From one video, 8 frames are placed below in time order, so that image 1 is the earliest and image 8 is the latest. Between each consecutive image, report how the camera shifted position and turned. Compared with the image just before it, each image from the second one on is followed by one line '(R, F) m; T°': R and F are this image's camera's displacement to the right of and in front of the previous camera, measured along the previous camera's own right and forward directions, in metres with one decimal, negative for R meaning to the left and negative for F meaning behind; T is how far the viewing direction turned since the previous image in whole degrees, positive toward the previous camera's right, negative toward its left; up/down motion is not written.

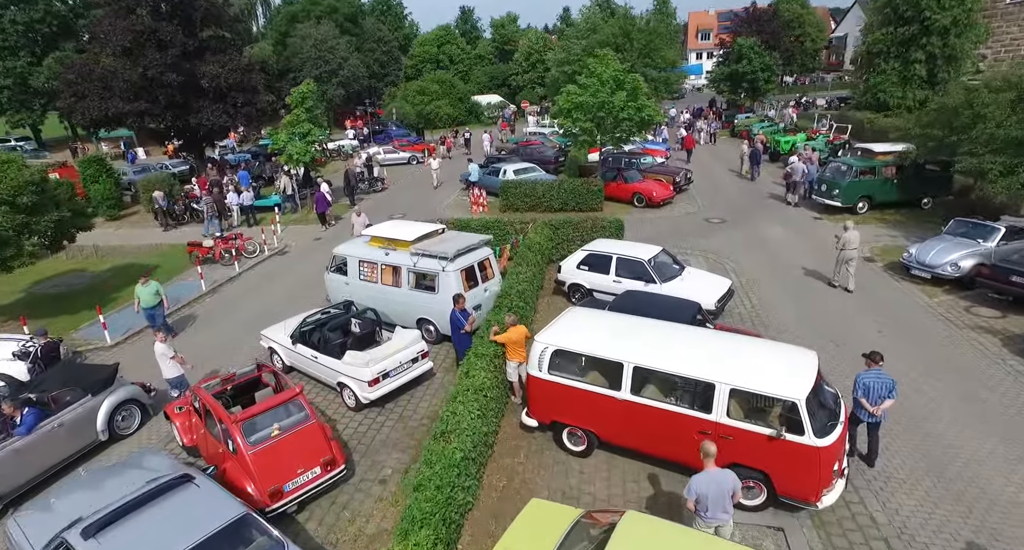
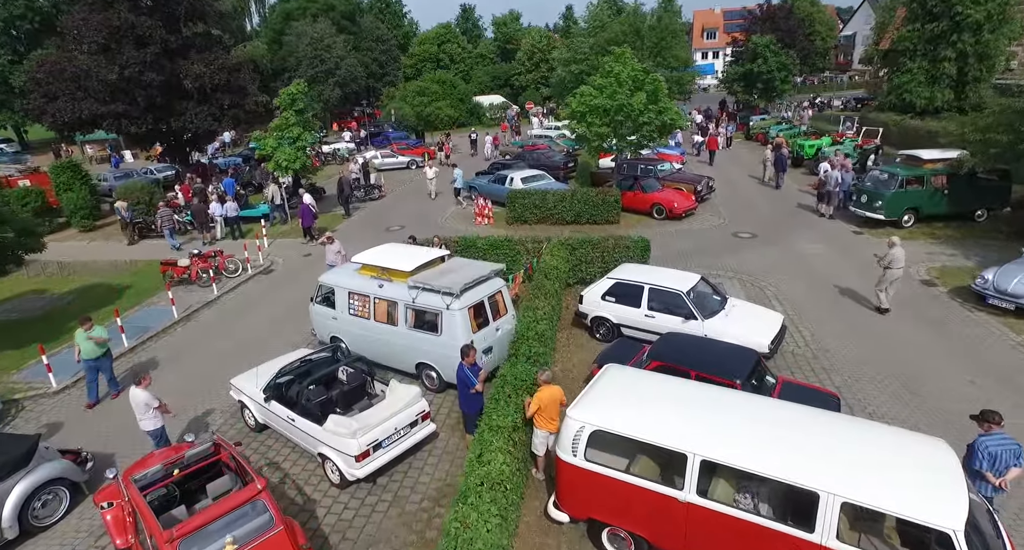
(-0.3, +1.9) m; 0°
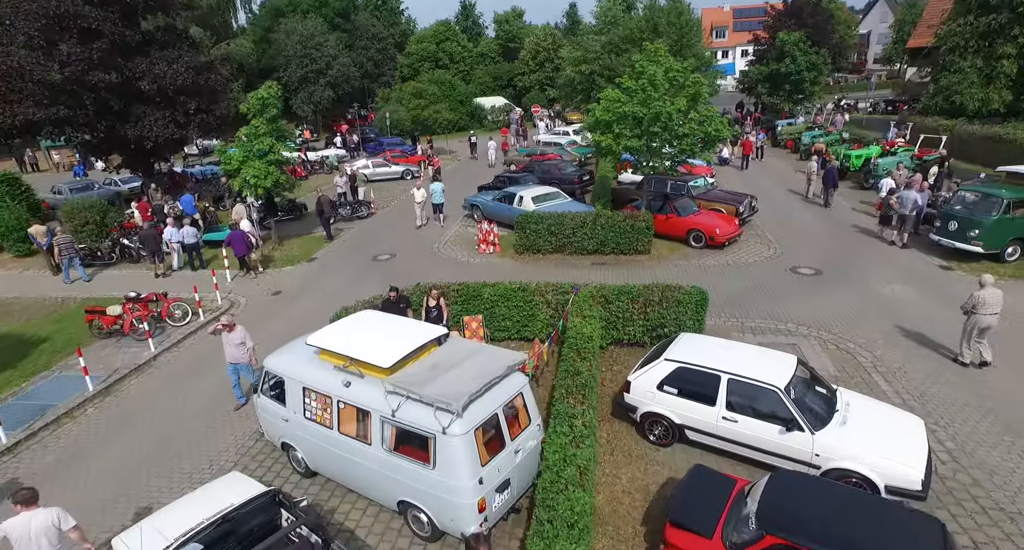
(-0.3, +3.3) m; 0°
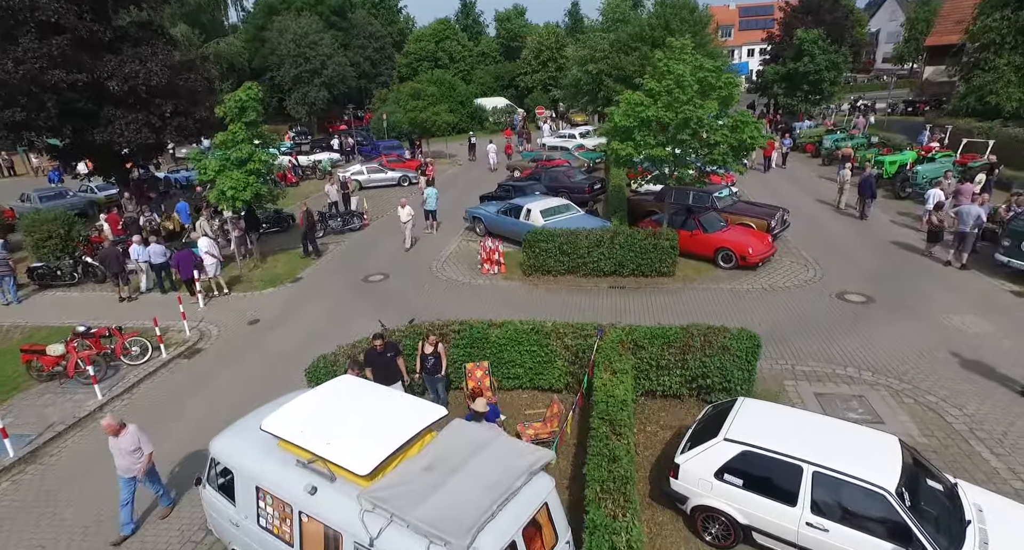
(-0.2, +1.9) m; 0°
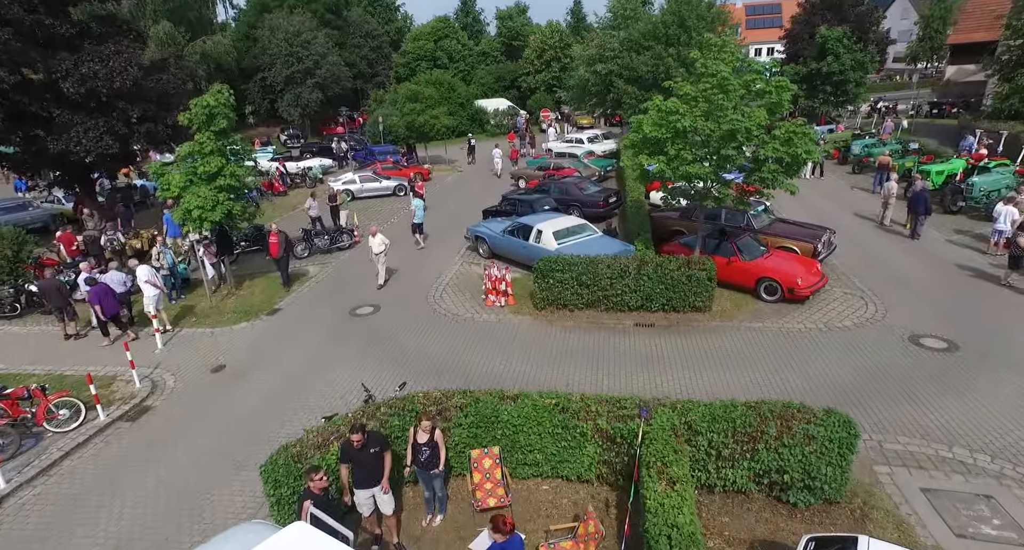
(-0.2, +2.2) m; 0°
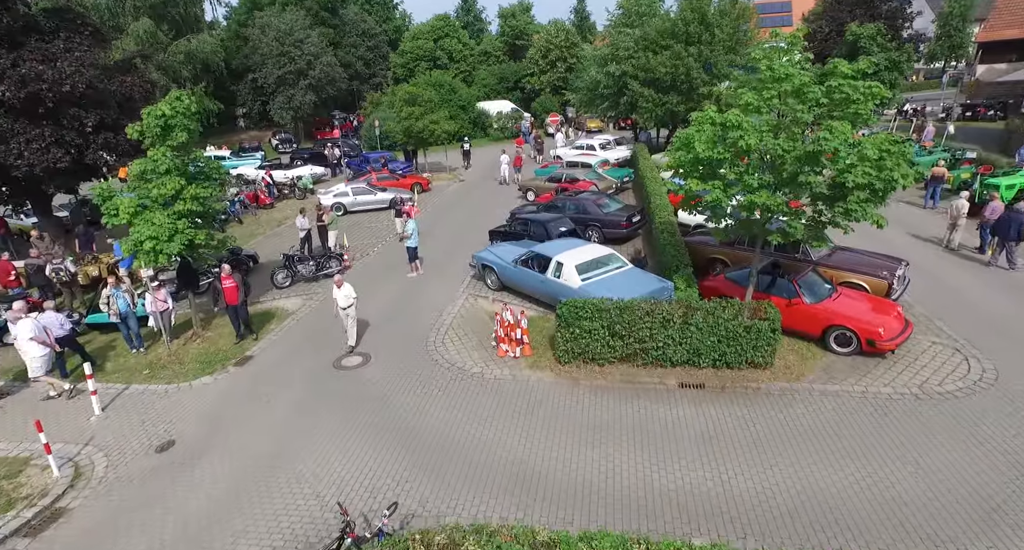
(-0.3, +2.4) m; 0°
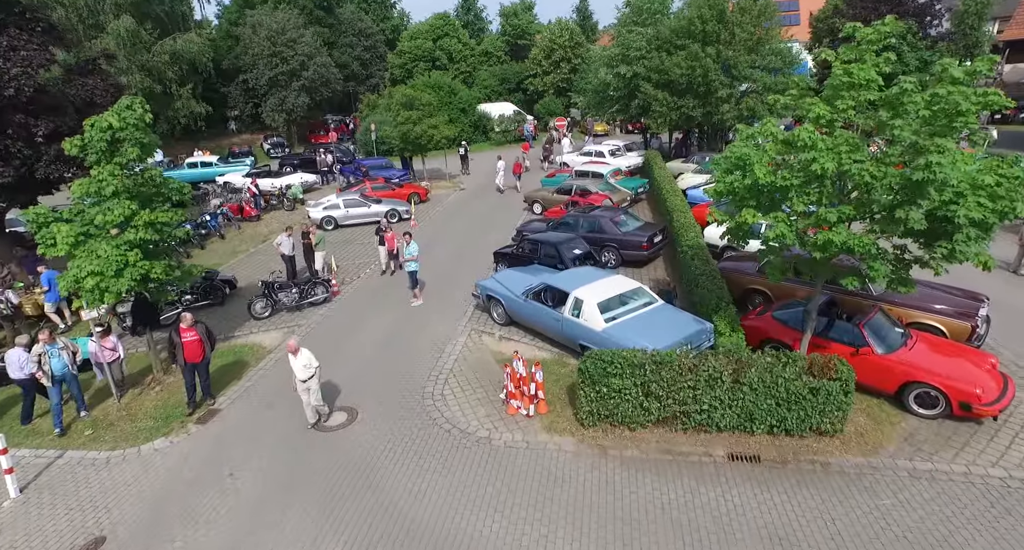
(-0.2, +1.9) m; 0°
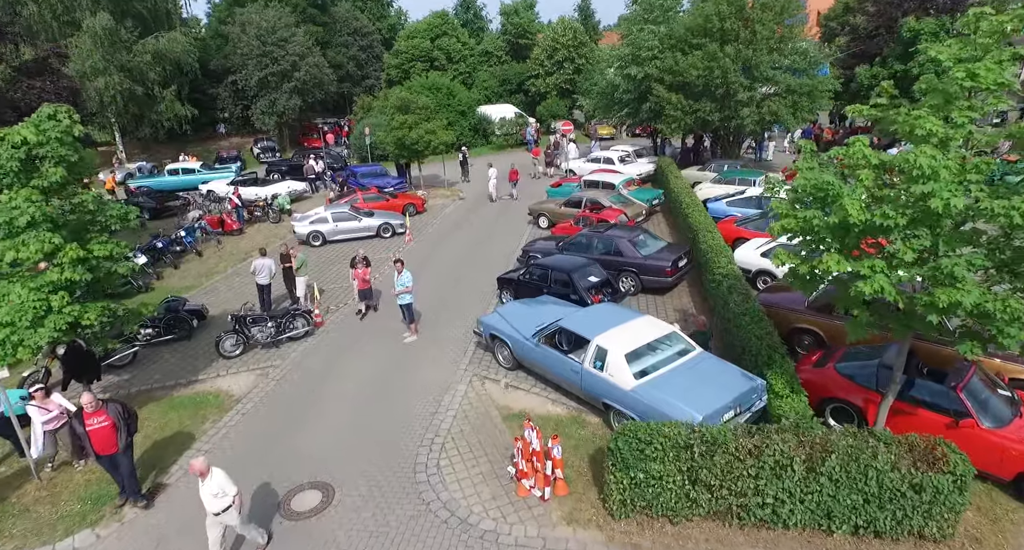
(-0.2, +1.9) m; 0°
